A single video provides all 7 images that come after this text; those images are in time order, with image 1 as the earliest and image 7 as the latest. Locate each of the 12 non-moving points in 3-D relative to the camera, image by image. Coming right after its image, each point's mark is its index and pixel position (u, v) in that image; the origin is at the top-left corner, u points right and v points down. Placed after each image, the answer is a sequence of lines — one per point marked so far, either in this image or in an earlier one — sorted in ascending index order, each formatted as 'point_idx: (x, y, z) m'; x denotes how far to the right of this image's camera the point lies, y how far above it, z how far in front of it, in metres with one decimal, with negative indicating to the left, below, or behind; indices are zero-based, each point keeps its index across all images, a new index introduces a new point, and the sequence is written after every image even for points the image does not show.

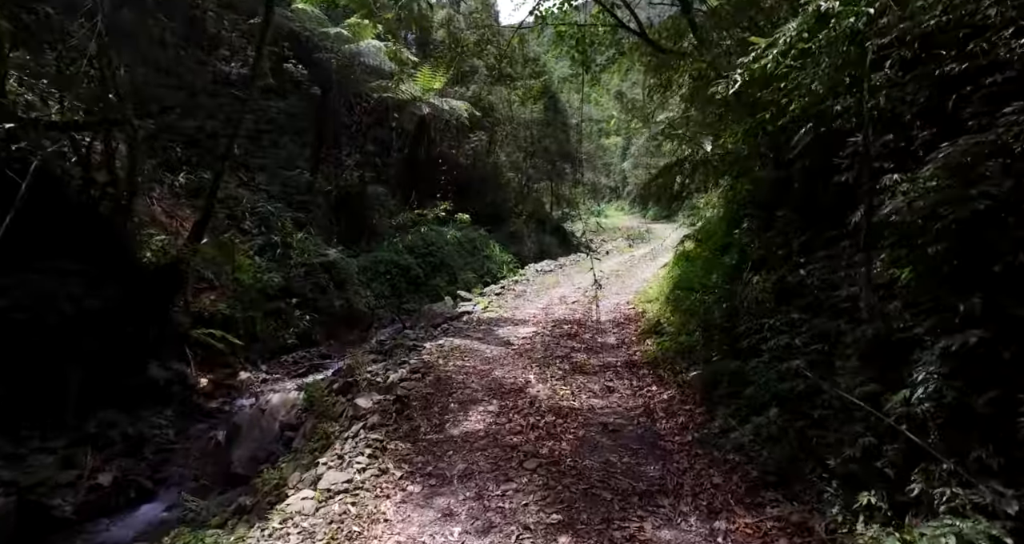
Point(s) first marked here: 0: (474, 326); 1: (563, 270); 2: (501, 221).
0: (-0.5, -0.8, +7.3) m
1: (+1.3, 0.0, +13.3) m
2: (-0.4, +1.7, +17.8) m
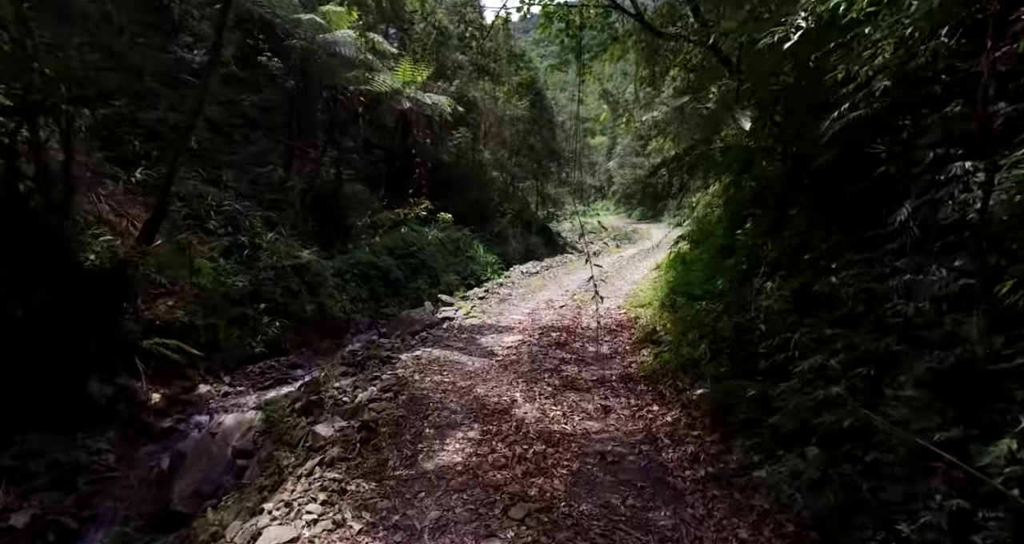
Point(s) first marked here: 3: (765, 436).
0: (-0.7, -0.8, +6.7) m
1: (+0.9, 0.0, +12.8) m
2: (-0.9, +1.7, +17.2) m
3: (+1.3, -0.9, +2.8) m
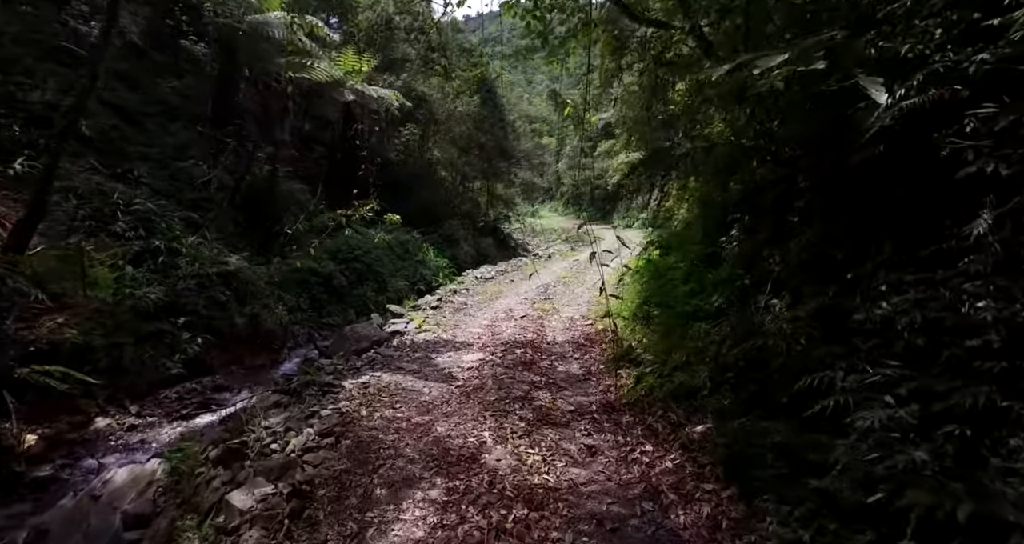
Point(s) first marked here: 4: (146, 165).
0: (-1.2, -0.9, +6.0) m
1: (-0.1, -0.1, +12.2) m
2: (-2.4, +1.5, +16.4) m
3: (+1.3, -1.0, +2.2) m
4: (-6.1, +1.8, +8.8) m
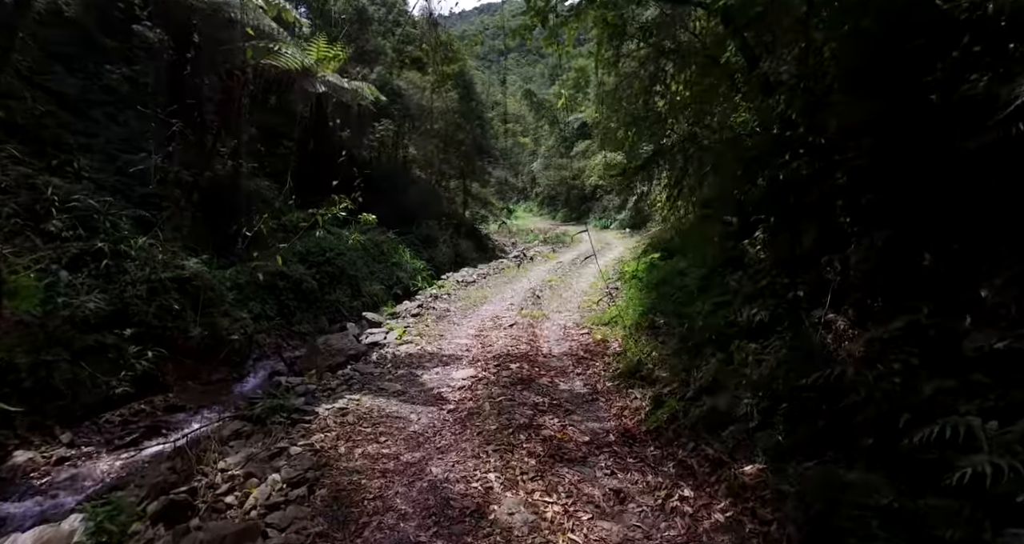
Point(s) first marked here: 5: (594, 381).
0: (-1.2, -1.0, +5.3) m
1: (-0.5, -0.2, +11.6) m
2: (-3.0, +1.5, +15.7) m
3: (+1.4, -1.0, +1.7) m
4: (-6.3, +1.7, +7.9) m
5: (+0.8, -1.1, +5.1) m
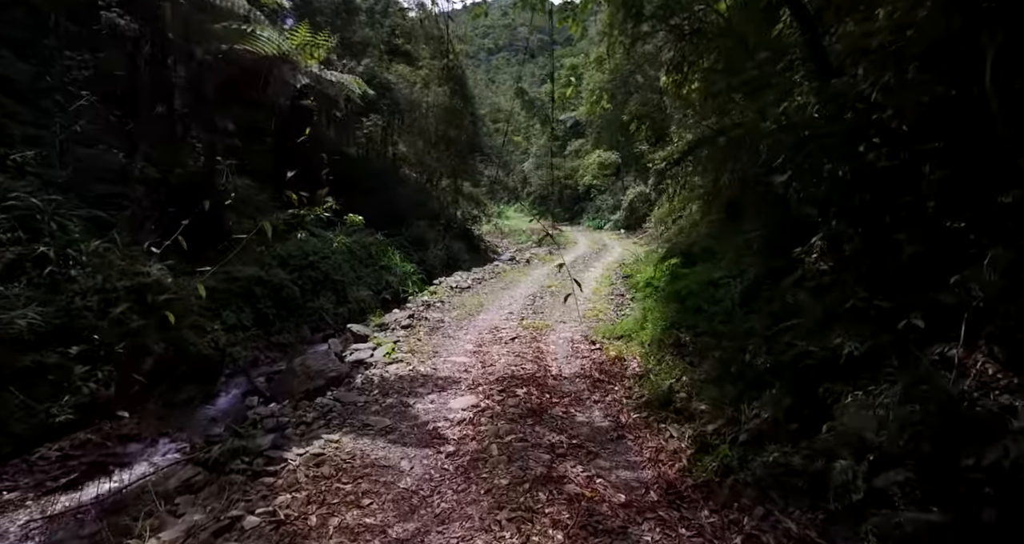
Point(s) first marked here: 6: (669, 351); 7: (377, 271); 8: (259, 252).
0: (-1.2, -1.1, +4.5) m
1: (-0.6, -0.3, +10.8) m
2: (-3.1, +1.4, +14.8) m
3: (+1.5, -1.1, +0.9) m
4: (-6.3, +1.6, +7.0) m
5: (+0.9, -1.2, +4.3) m
6: (+1.5, -0.8, +5.1) m
7: (-2.8, 0.0, +11.2) m
8: (-4.4, +0.4, +9.2) m
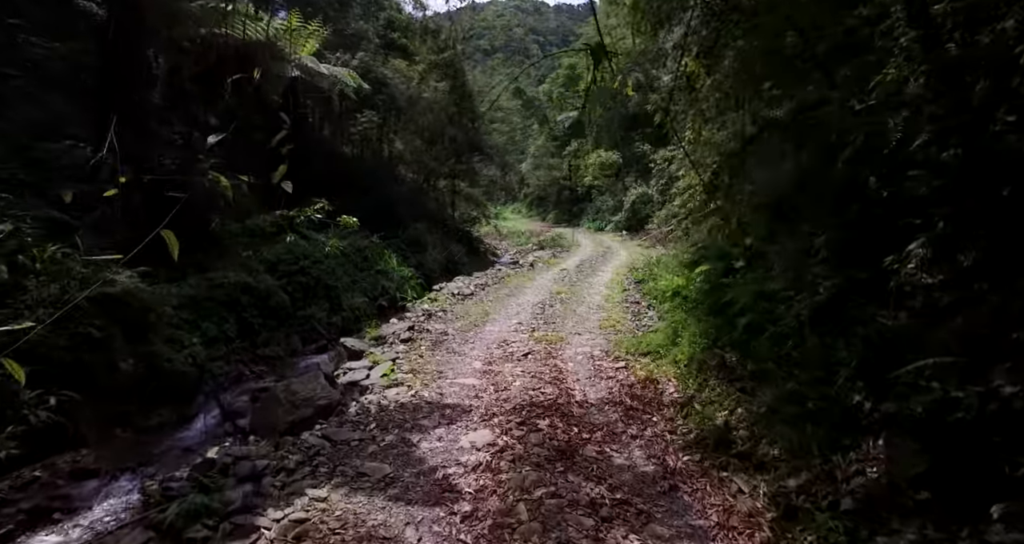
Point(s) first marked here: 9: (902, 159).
0: (-1.0, -1.2, +3.8) m
1: (-0.5, -0.4, +10.1) m
2: (-3.1, +1.3, +14.1) m
3: (+1.7, -1.2, +0.2) m
4: (-6.2, +1.5, +6.2) m
5: (+1.0, -1.2, +3.6) m
6: (+1.7, -0.8, +4.4) m
7: (-2.7, -0.1, +10.4) m
8: (-4.3, +0.3, +8.5) m
9: (+2.2, +0.6, +2.9) m
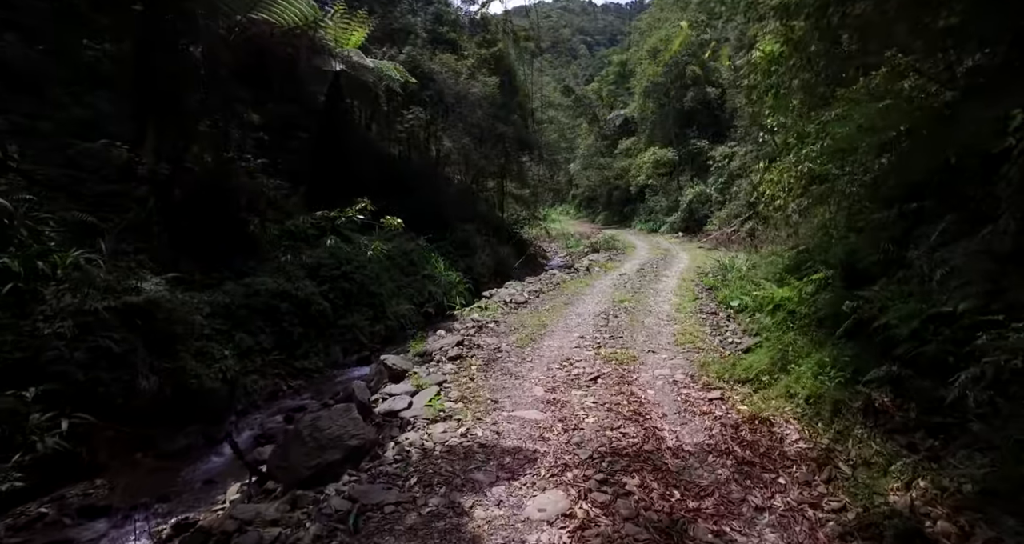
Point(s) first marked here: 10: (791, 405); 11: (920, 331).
0: (-0.6, -1.3, +2.9) m
1: (+0.5, -0.5, +9.1) m
2: (-1.7, +1.1, +13.4) m
3: (+1.8, -1.3, -0.9) m
4: (-5.5, +1.4, +5.8) m
5: (+1.5, -1.3, +2.6) m
6: (+2.2, -0.9, +3.3) m
7: (-1.7, -0.2, +9.7) m
8: (-3.4, +0.2, +7.9) m
9: (+2.6, +0.5, +1.8) m
10: (+2.1, -1.0, +4.0) m
11: (+2.5, -0.3, +3.4) m
